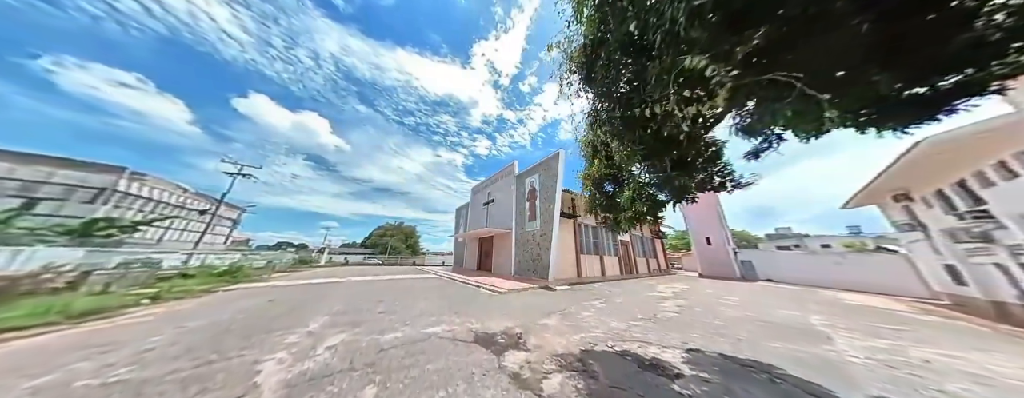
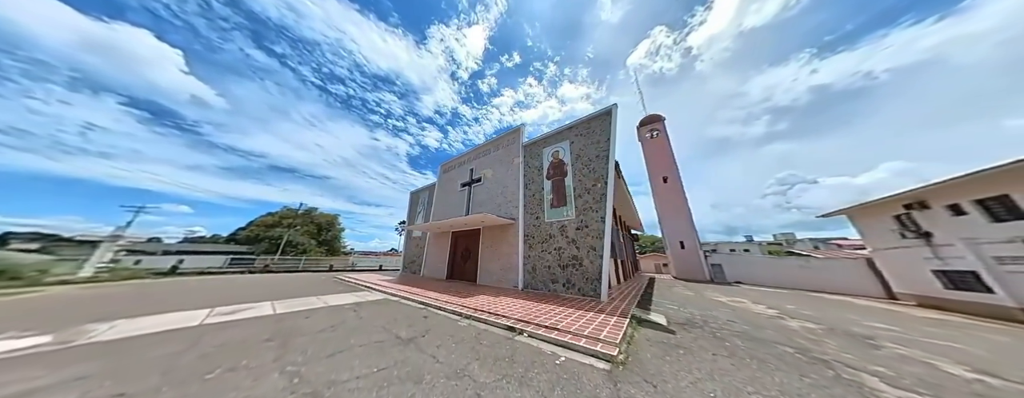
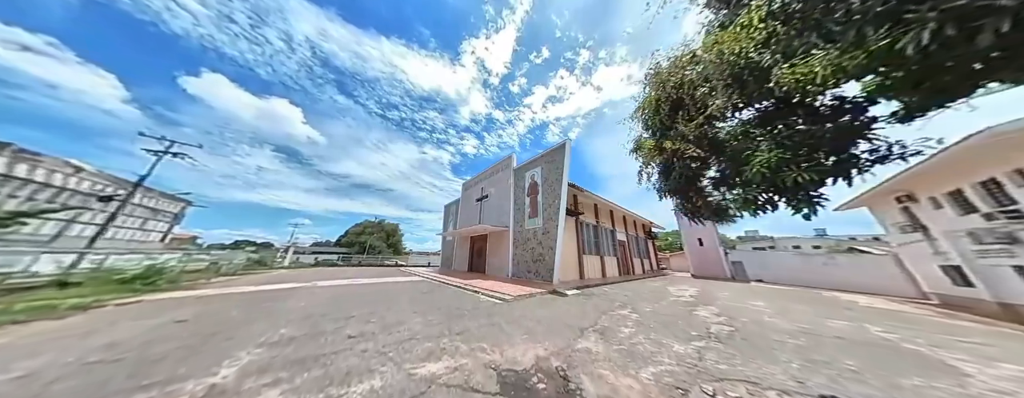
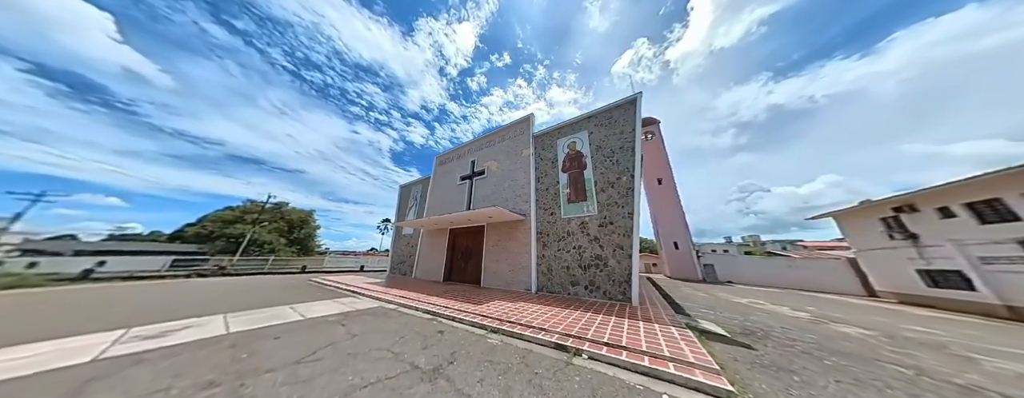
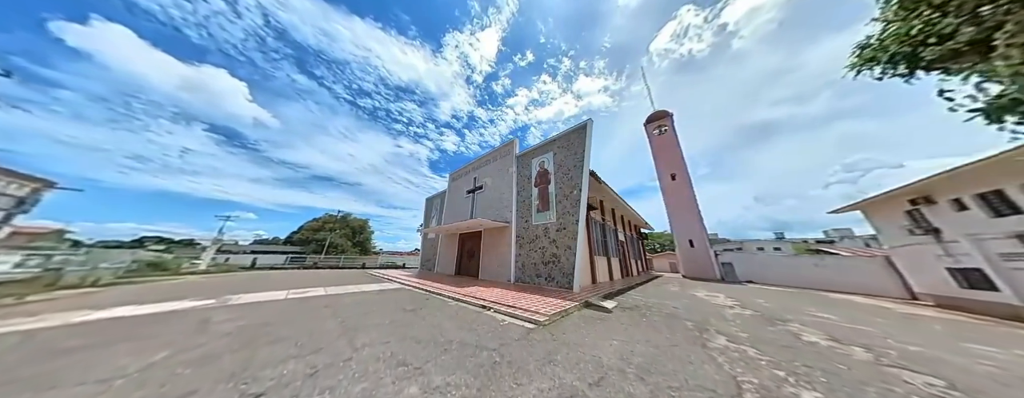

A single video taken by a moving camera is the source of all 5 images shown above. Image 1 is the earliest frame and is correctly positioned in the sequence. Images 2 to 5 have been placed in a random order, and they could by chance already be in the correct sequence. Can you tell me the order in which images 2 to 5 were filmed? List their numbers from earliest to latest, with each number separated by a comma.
3, 5, 2, 4
